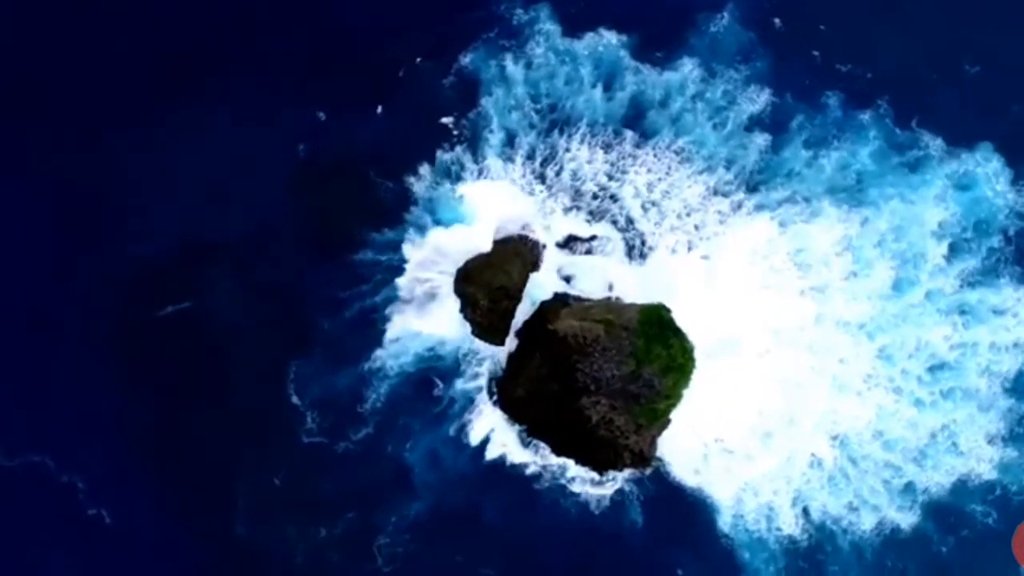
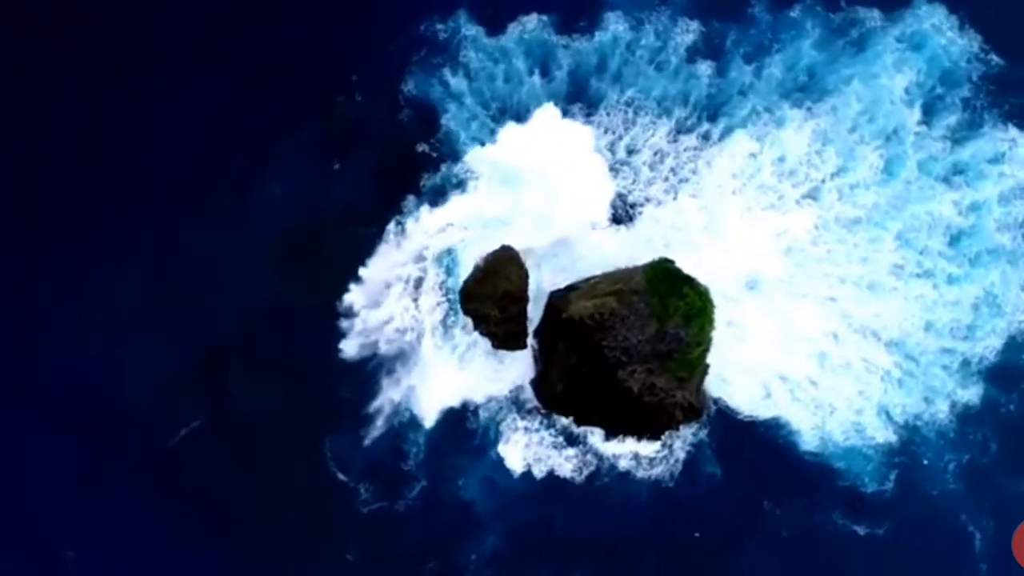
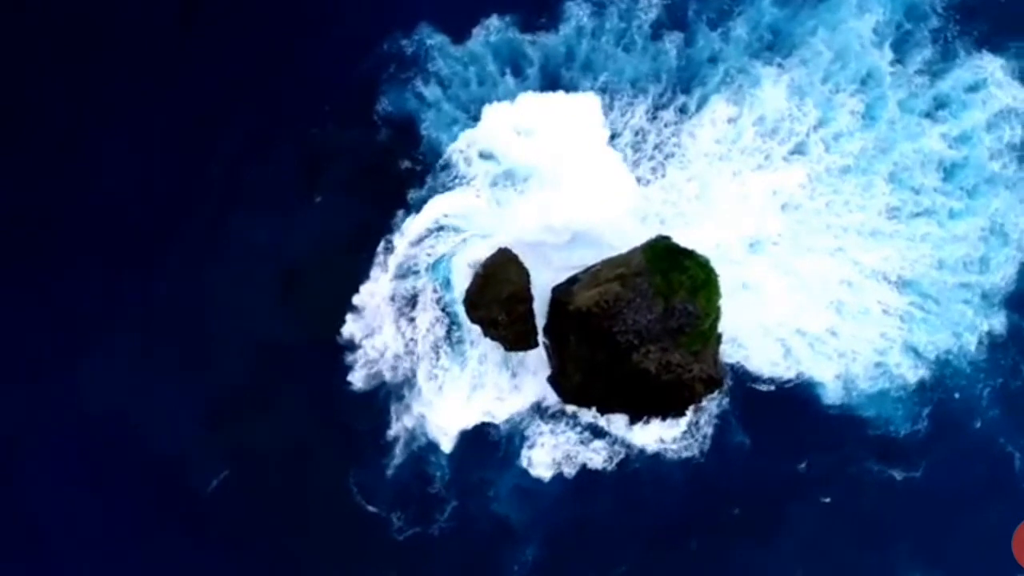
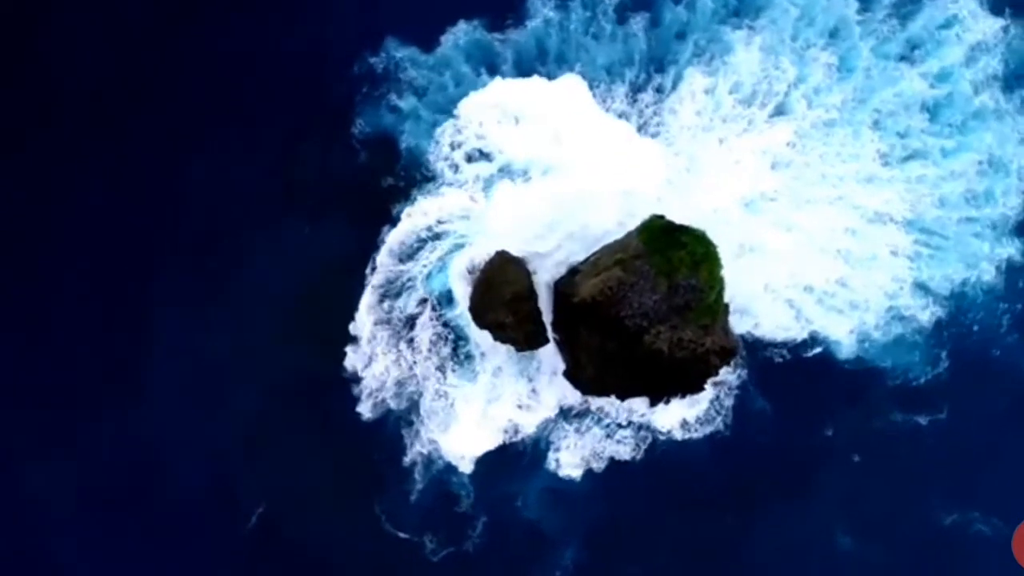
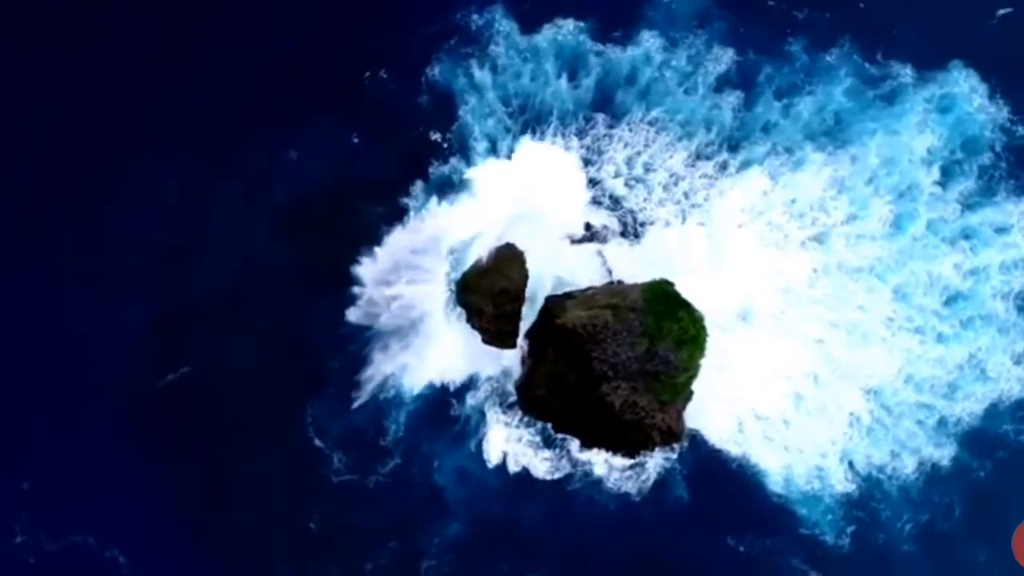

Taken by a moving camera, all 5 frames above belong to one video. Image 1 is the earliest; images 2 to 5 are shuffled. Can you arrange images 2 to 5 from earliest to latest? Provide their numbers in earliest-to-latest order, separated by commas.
5, 2, 3, 4
